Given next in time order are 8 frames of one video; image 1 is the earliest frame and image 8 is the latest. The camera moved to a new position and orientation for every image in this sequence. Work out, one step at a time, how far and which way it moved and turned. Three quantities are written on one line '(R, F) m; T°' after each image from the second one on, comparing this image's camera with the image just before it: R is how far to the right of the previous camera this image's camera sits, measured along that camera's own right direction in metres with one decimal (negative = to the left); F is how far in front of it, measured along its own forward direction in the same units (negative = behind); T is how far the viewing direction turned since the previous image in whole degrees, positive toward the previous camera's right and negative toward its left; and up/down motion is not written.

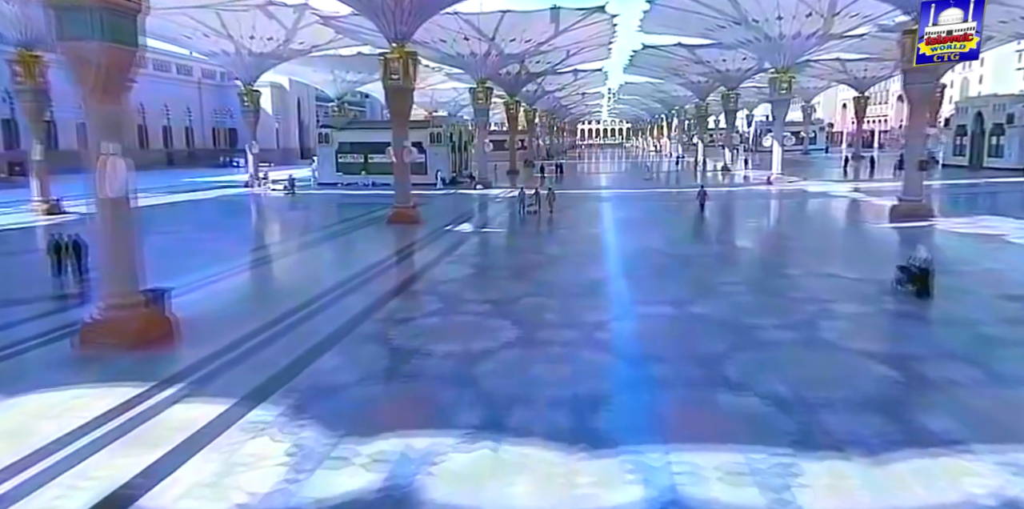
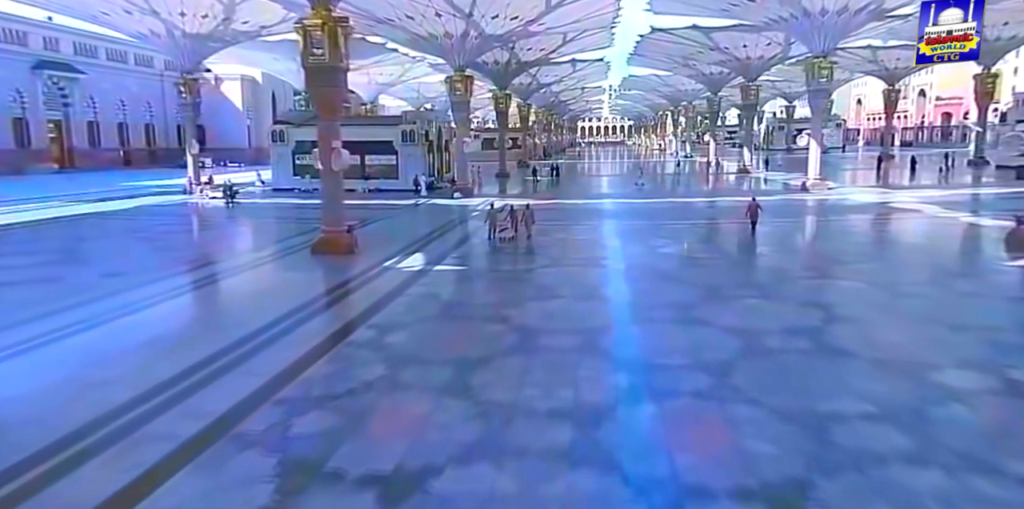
(+0.5, +3.6) m; 0°
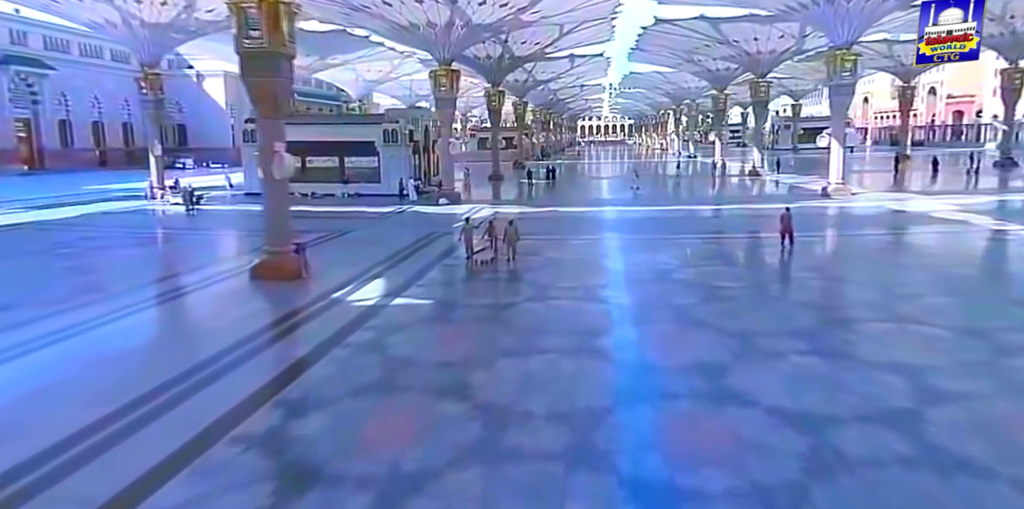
(+0.2, +1.7) m; 0°
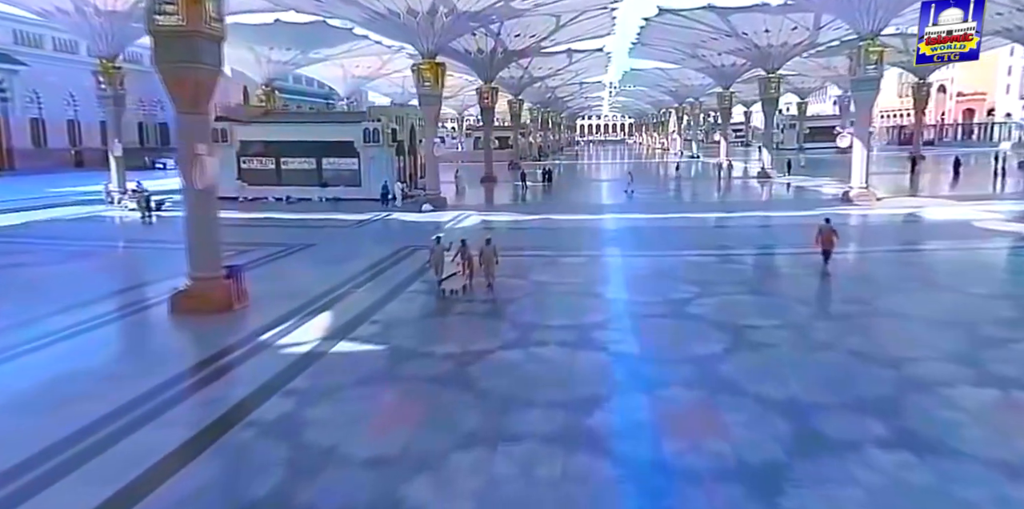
(+0.2, +1.5) m; 0°
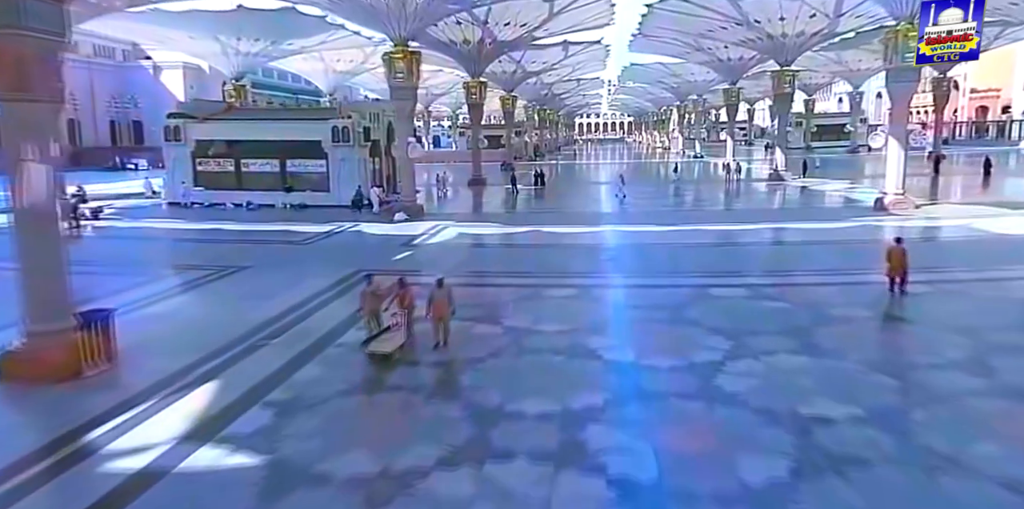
(+0.3, +1.9) m; 0°
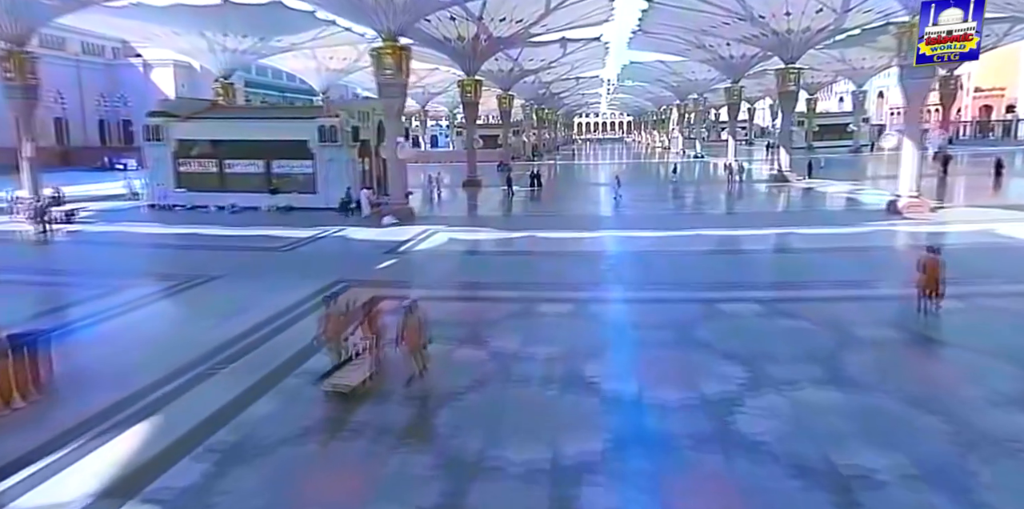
(+0.1, +0.6) m; 0°
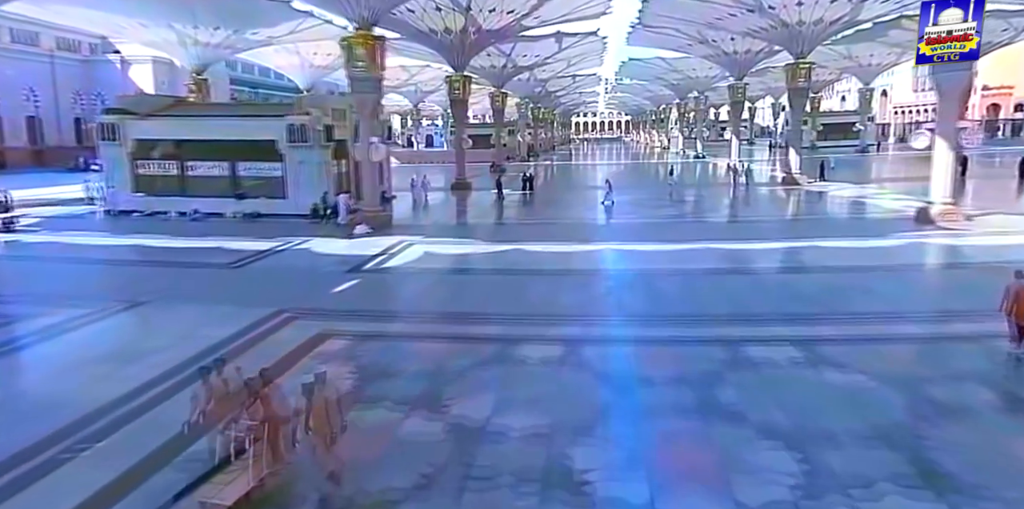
(+0.2, +1.3) m; 0°
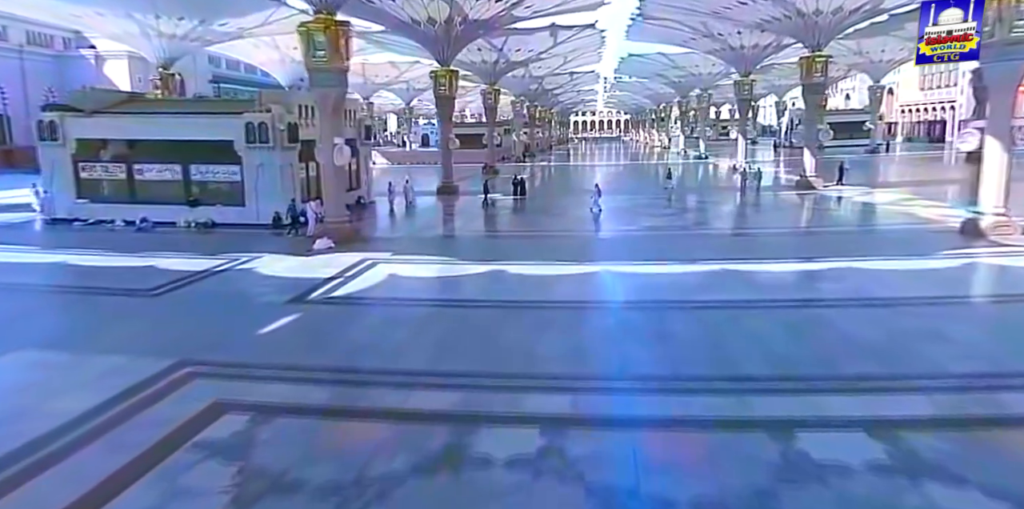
(+0.2, +1.5) m; 0°
